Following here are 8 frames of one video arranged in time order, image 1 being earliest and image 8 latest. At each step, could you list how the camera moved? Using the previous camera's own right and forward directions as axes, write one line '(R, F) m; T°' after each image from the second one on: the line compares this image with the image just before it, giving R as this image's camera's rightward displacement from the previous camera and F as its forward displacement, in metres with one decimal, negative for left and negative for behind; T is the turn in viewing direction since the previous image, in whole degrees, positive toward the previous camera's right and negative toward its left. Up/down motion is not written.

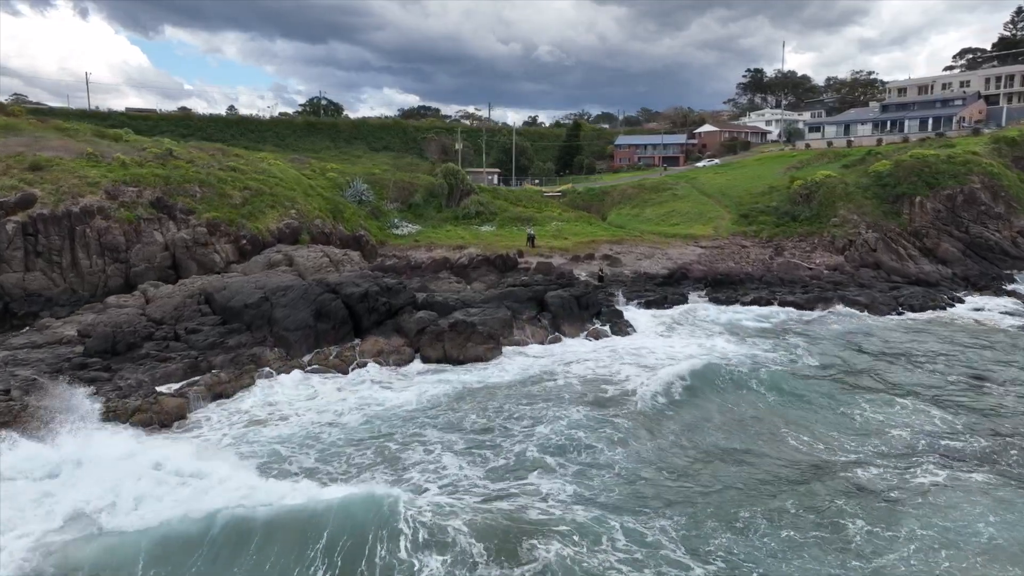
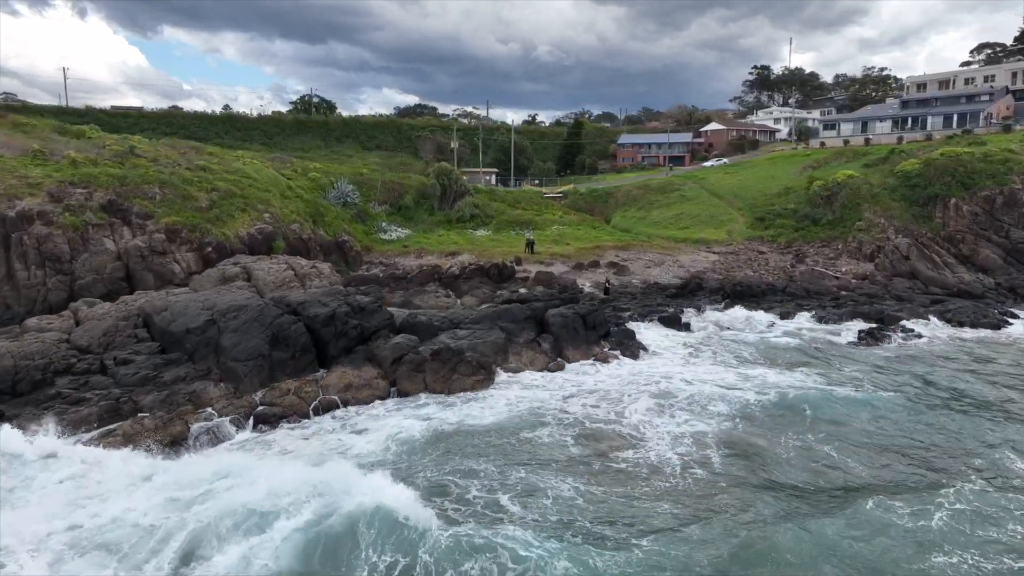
(+0.2, +4.2) m; 0°
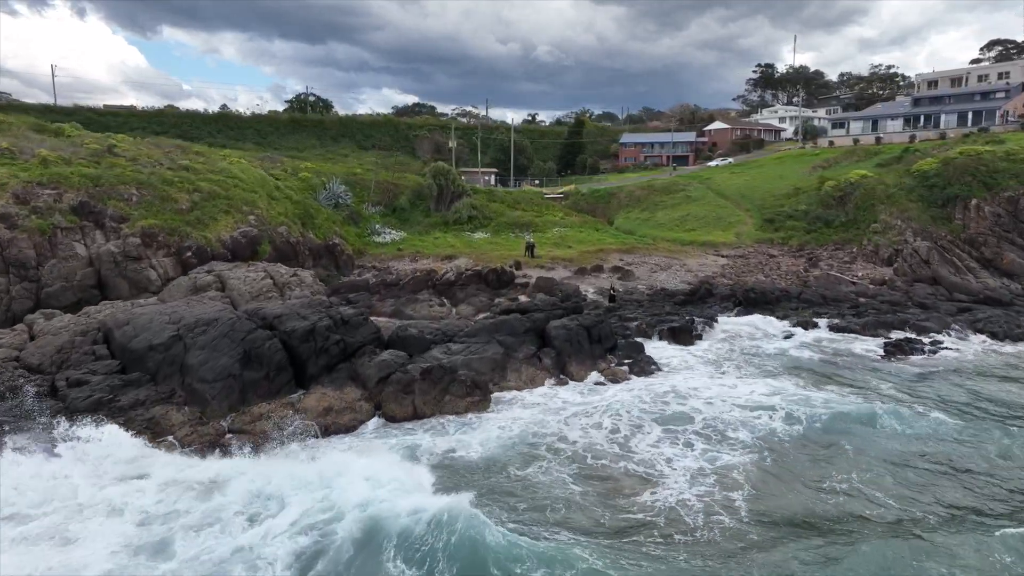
(+0.1, +2.2) m; 0°
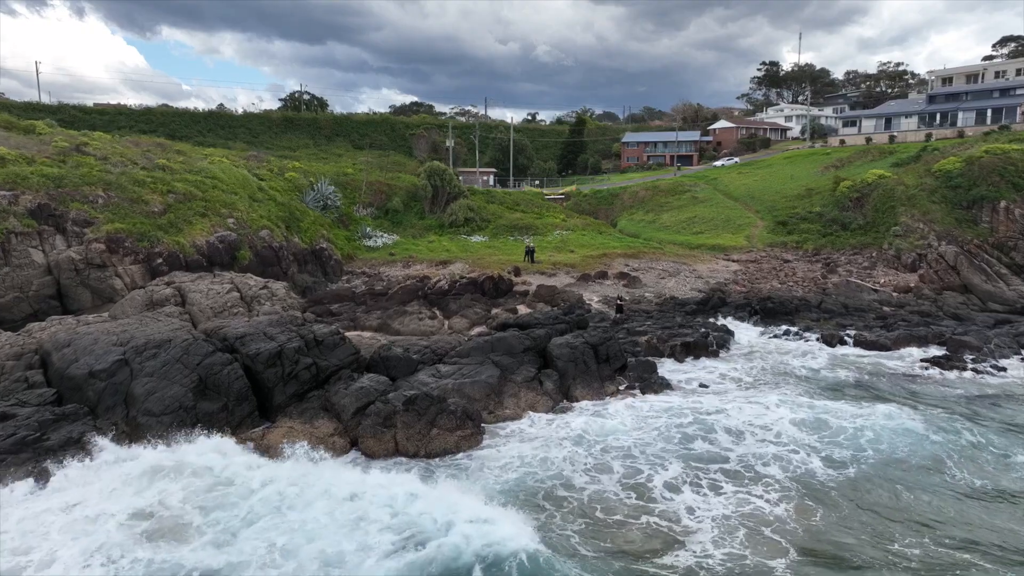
(+0.1, +2.6) m; 0°
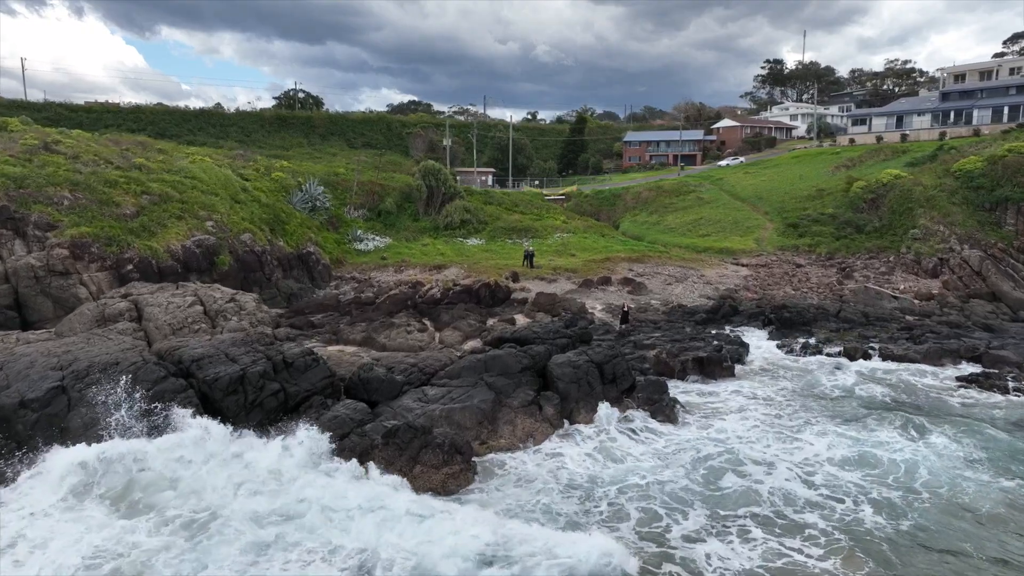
(+0.1, +2.2) m; 0°
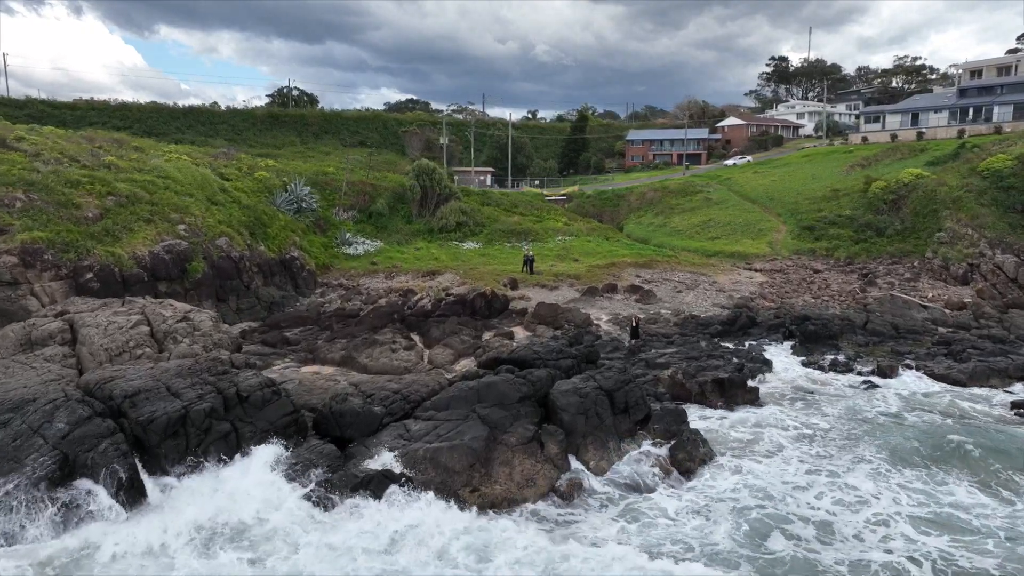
(+0.1, +2.6) m; 0°
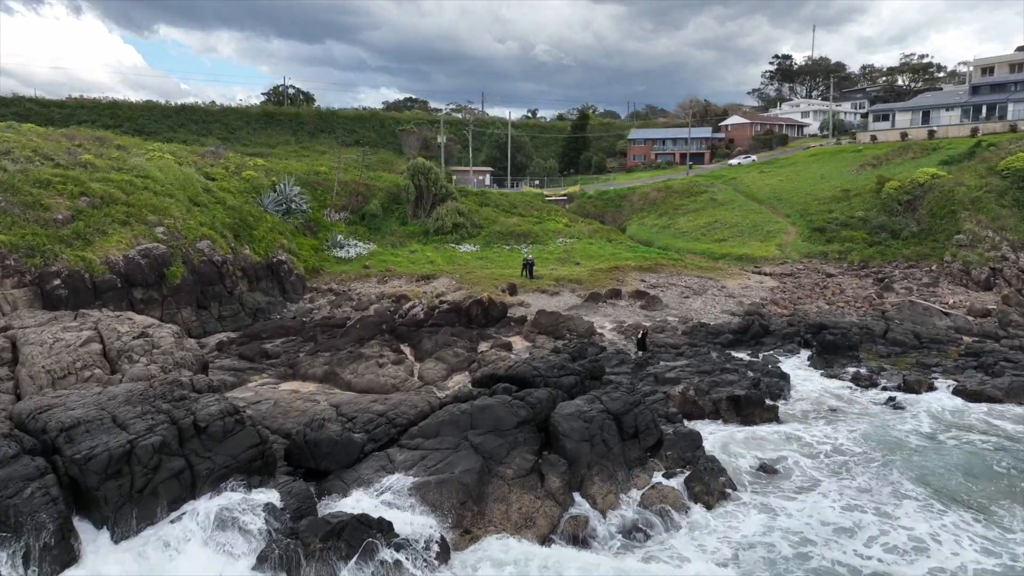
(+0.1, +1.8) m; 0°
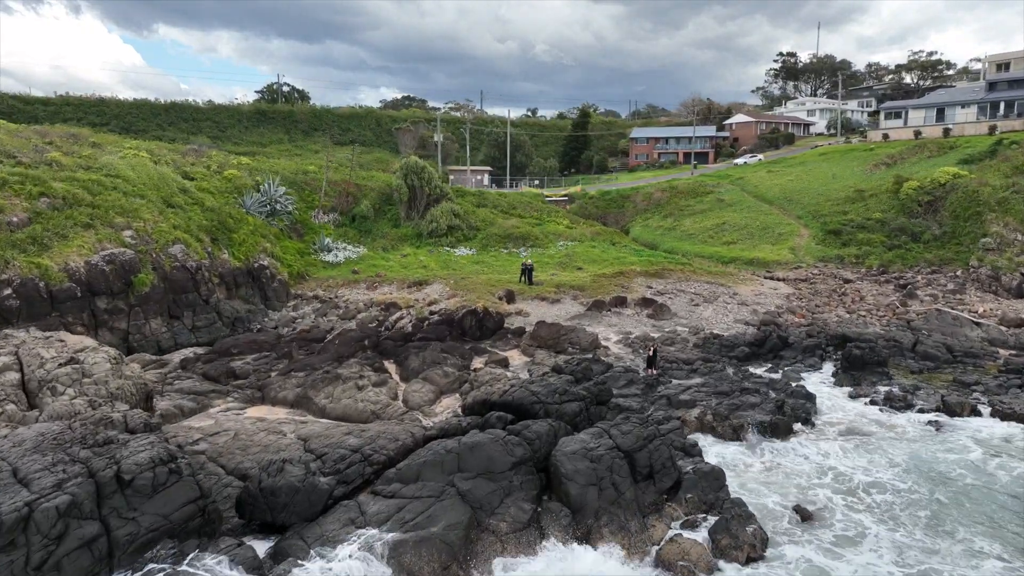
(+0.1, +2.2) m; 0°
